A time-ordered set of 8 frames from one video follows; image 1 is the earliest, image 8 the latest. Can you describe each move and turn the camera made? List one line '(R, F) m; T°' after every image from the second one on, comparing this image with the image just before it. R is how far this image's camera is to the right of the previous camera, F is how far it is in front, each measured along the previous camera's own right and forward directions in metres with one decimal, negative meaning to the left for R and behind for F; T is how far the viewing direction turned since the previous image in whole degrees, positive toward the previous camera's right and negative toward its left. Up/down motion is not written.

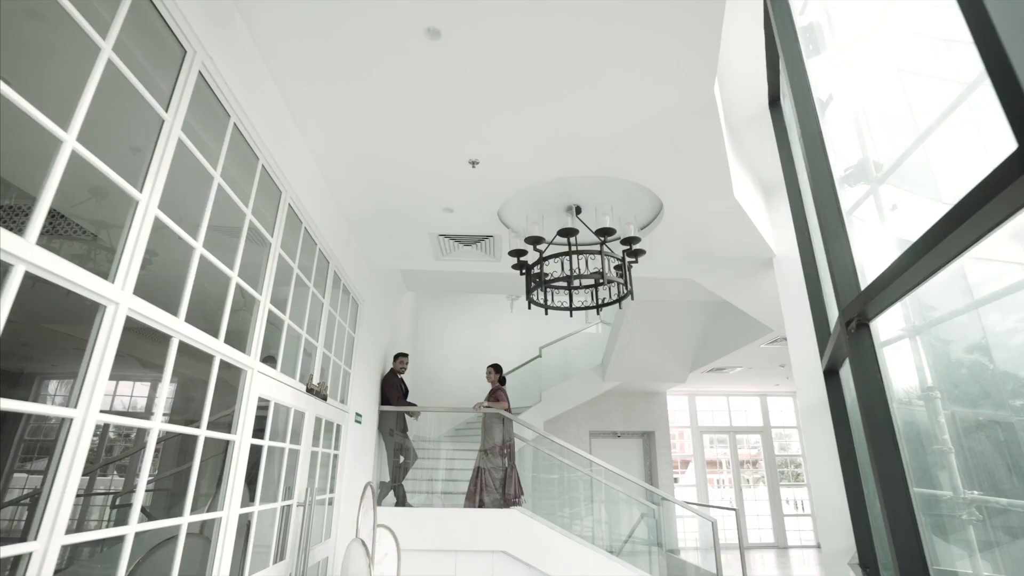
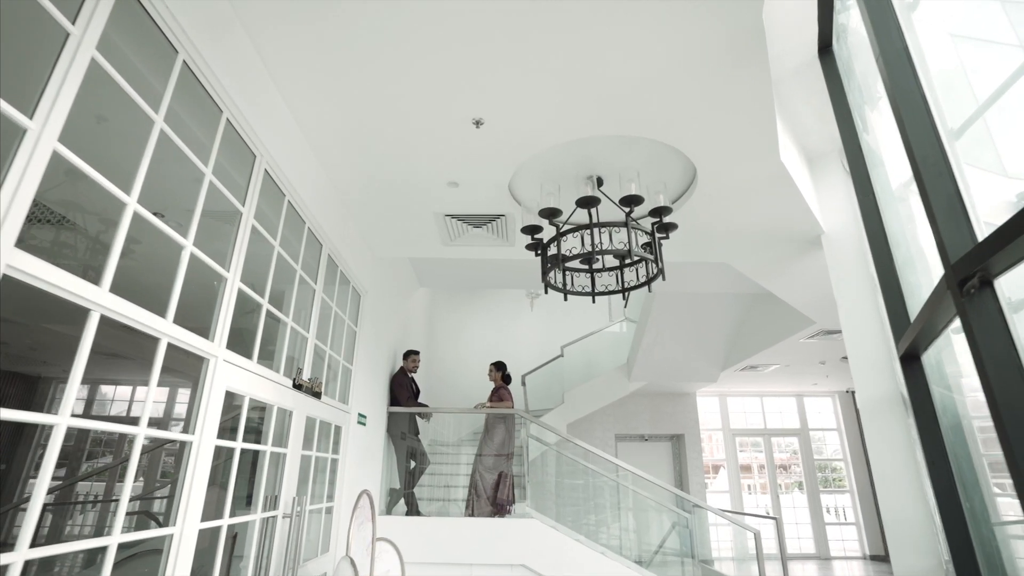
(0.0, +0.4) m; -2°
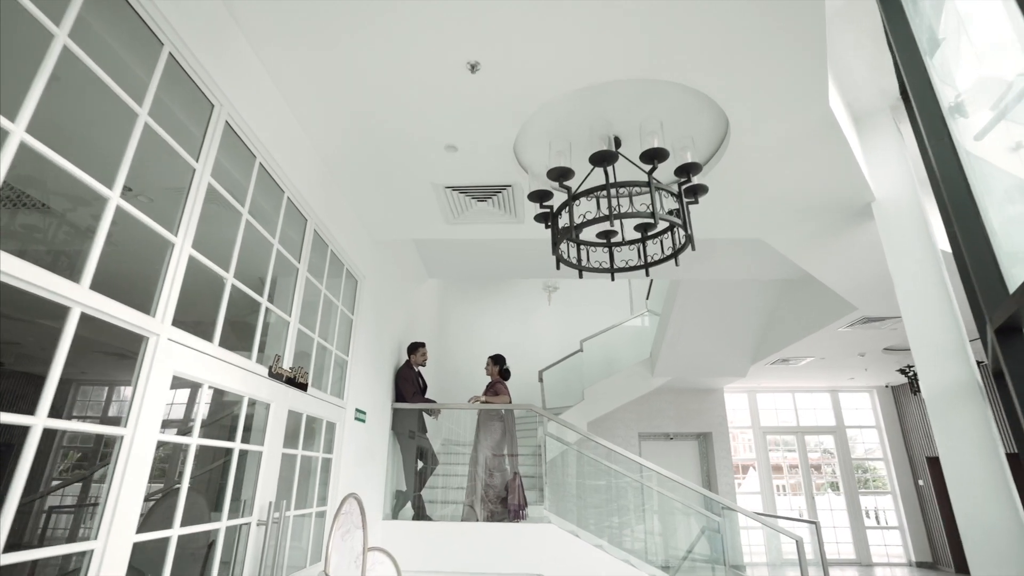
(+0.1, +0.4) m; -2°
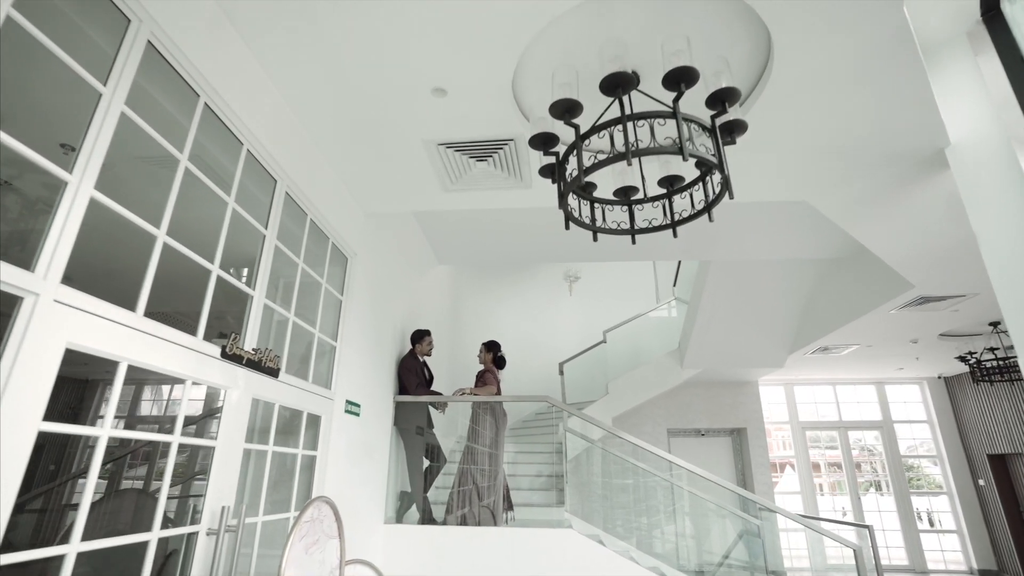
(+0.1, +0.5) m; -3°
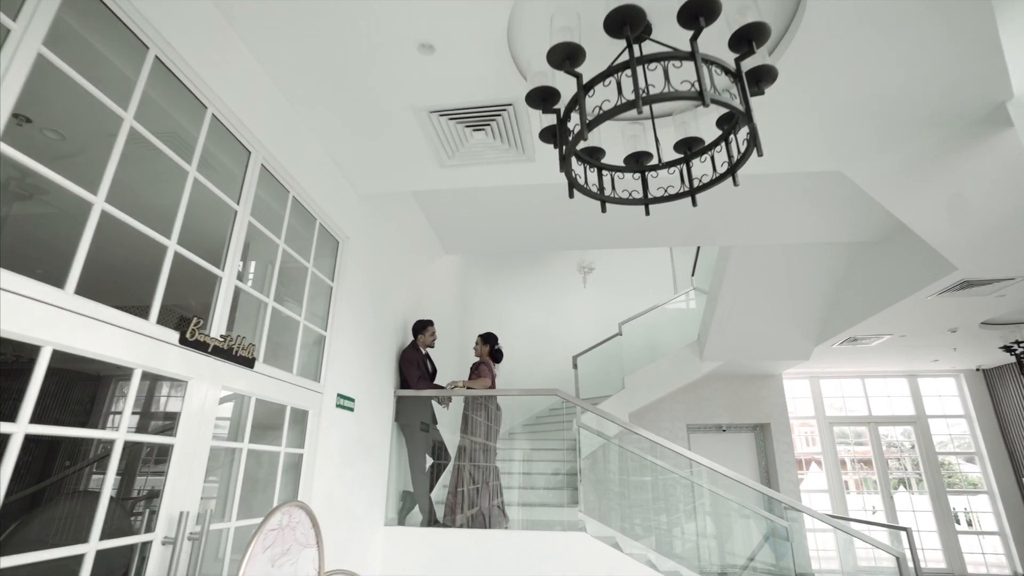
(+0.1, +0.3) m; -2°
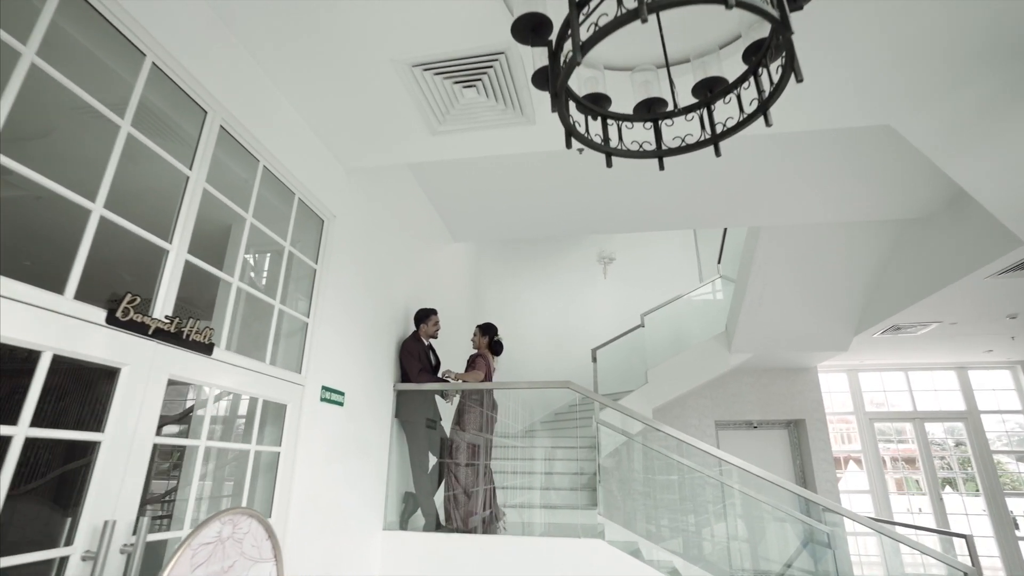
(+0.1, +0.3) m; -3°
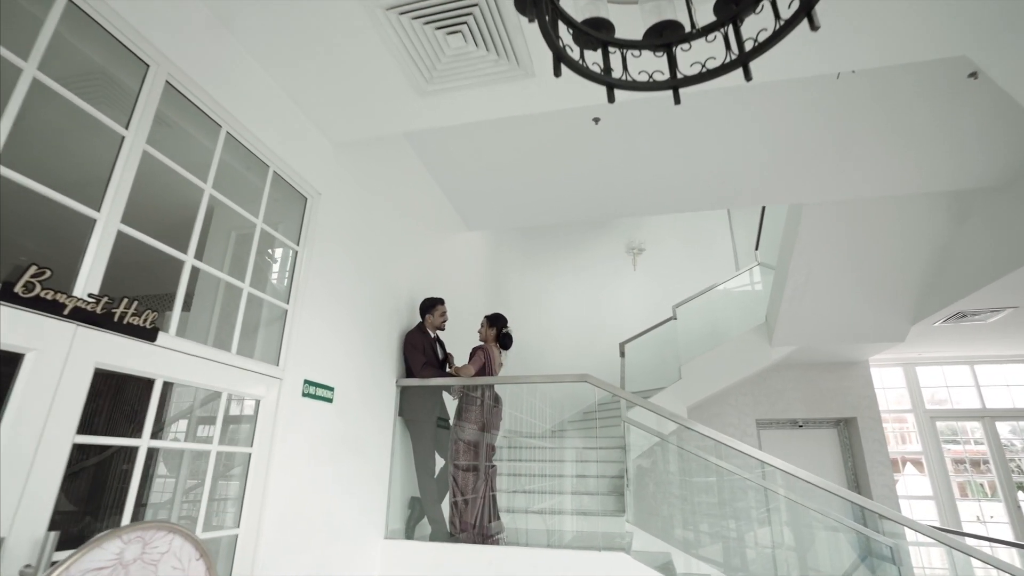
(+0.2, +0.4) m; -4°
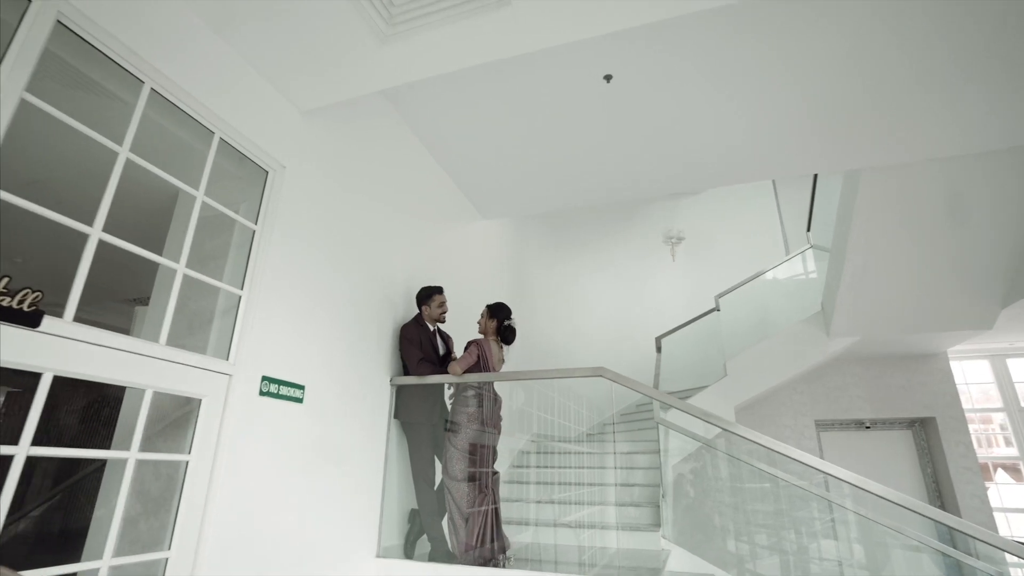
(+0.3, +0.5) m; -5°
